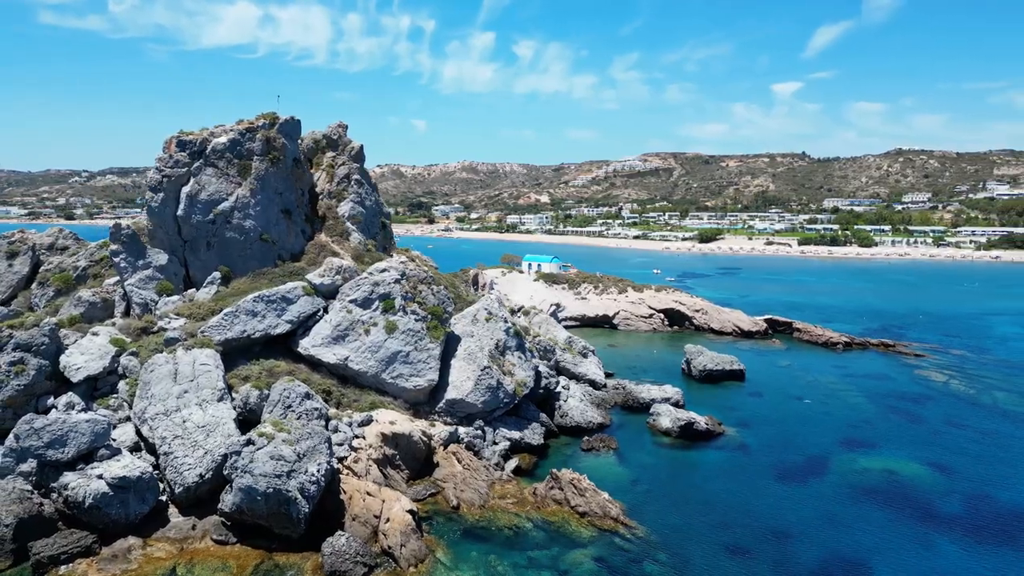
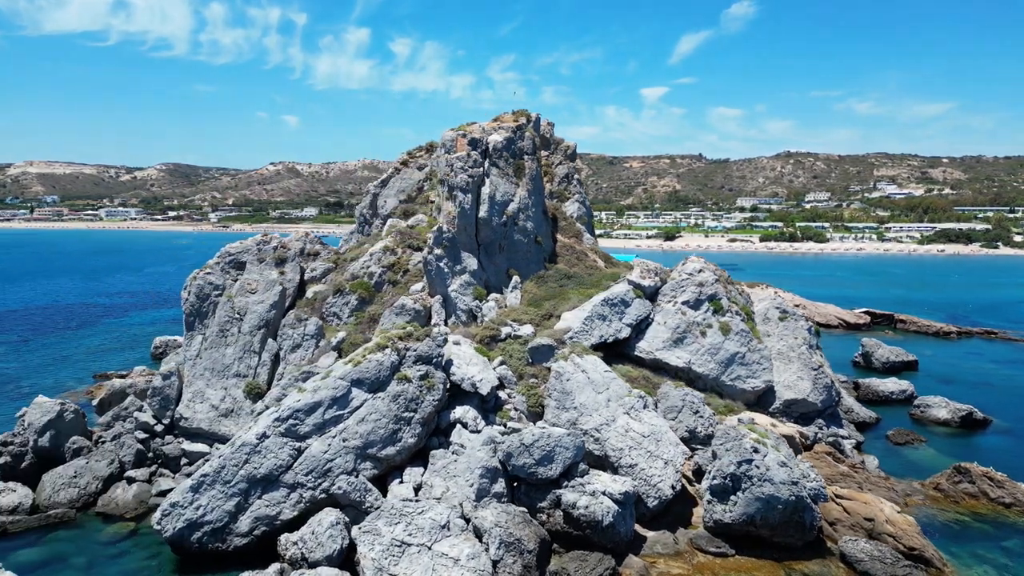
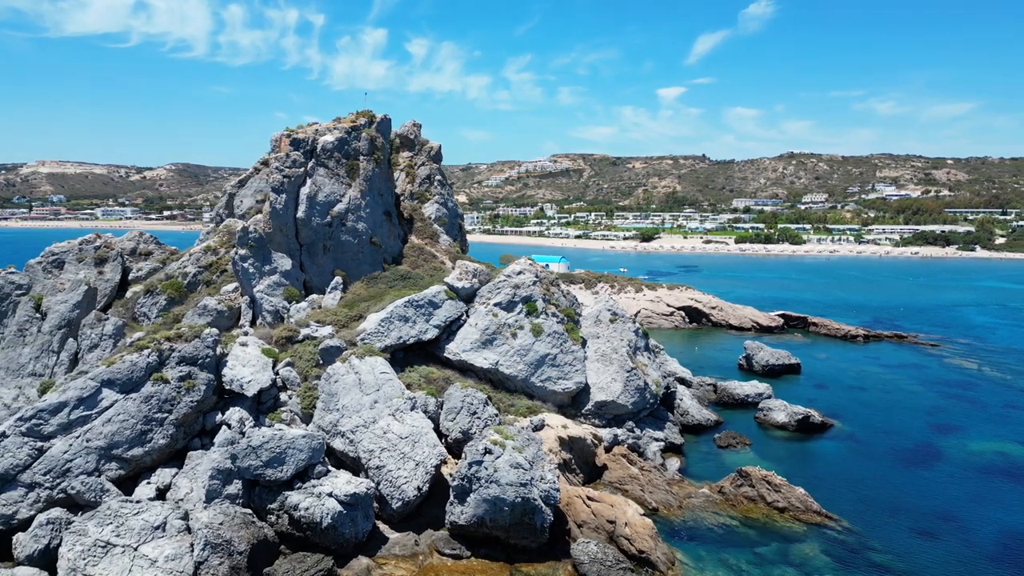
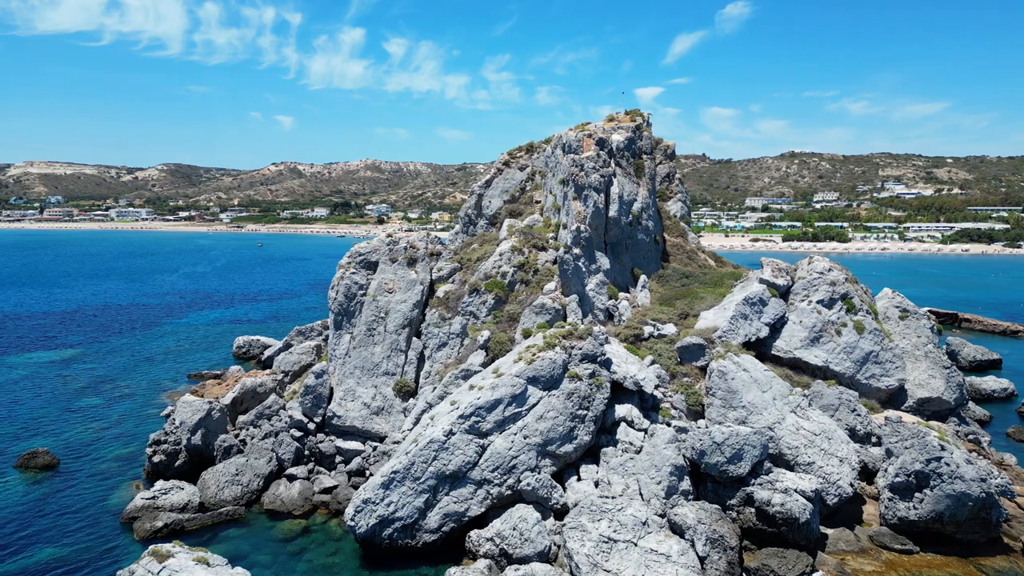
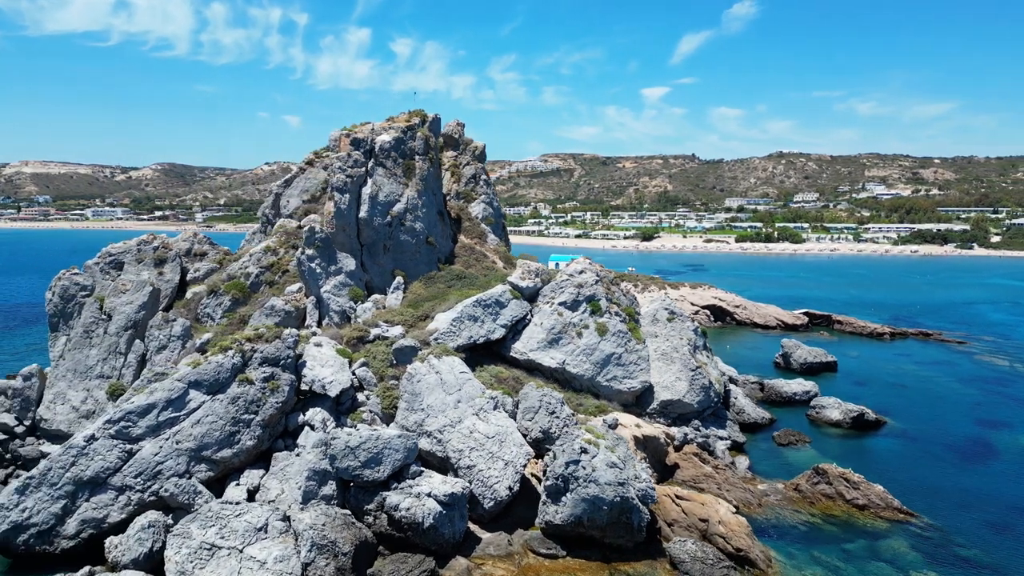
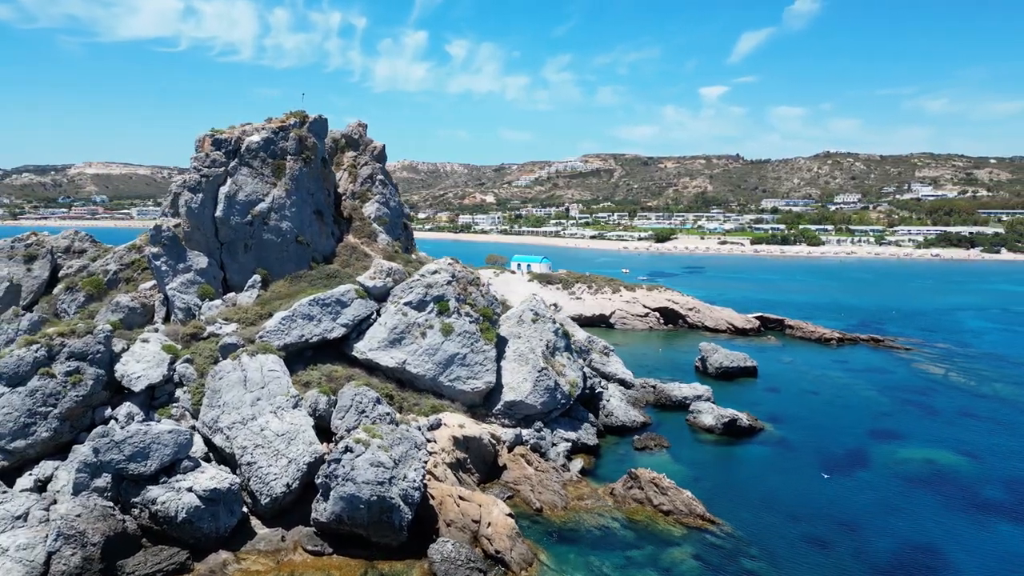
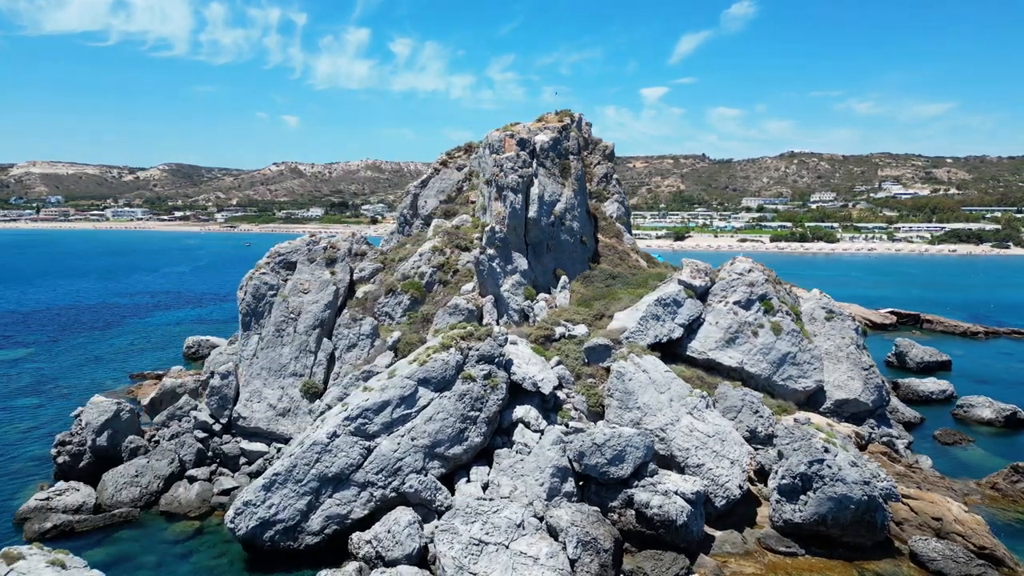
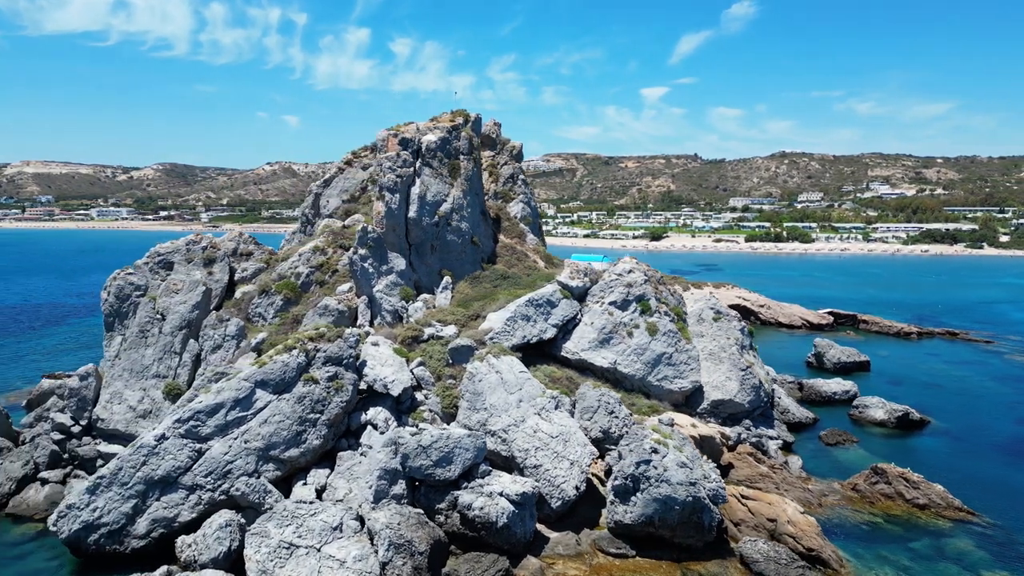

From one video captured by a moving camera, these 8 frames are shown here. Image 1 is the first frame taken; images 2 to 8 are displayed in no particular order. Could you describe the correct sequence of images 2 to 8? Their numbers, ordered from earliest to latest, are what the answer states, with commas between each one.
6, 3, 5, 8, 2, 7, 4
